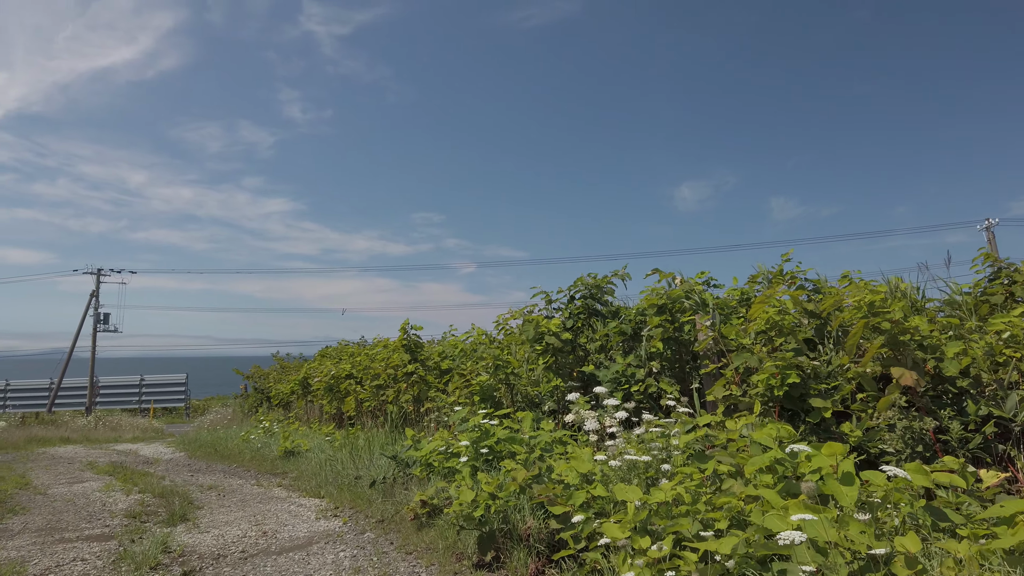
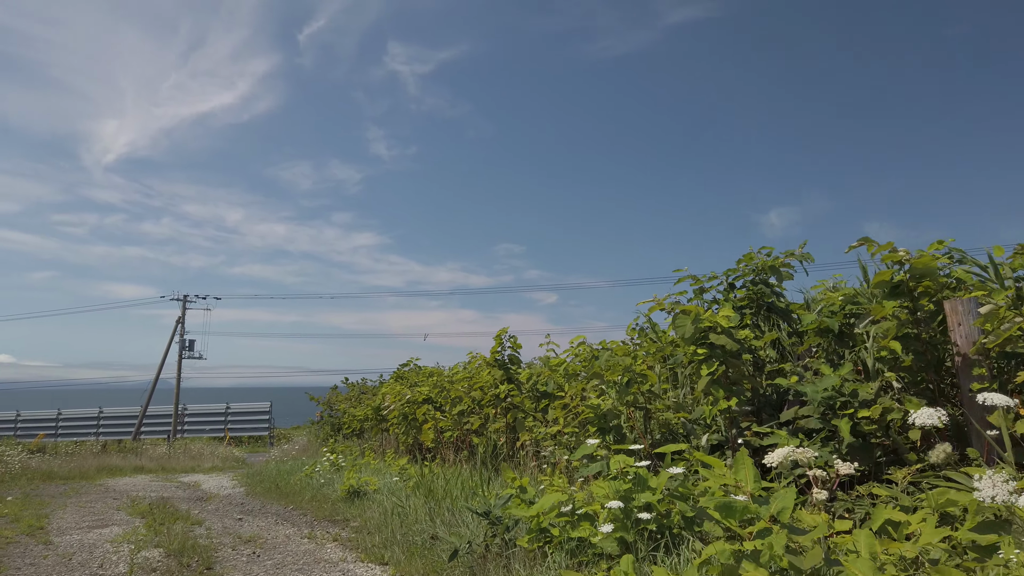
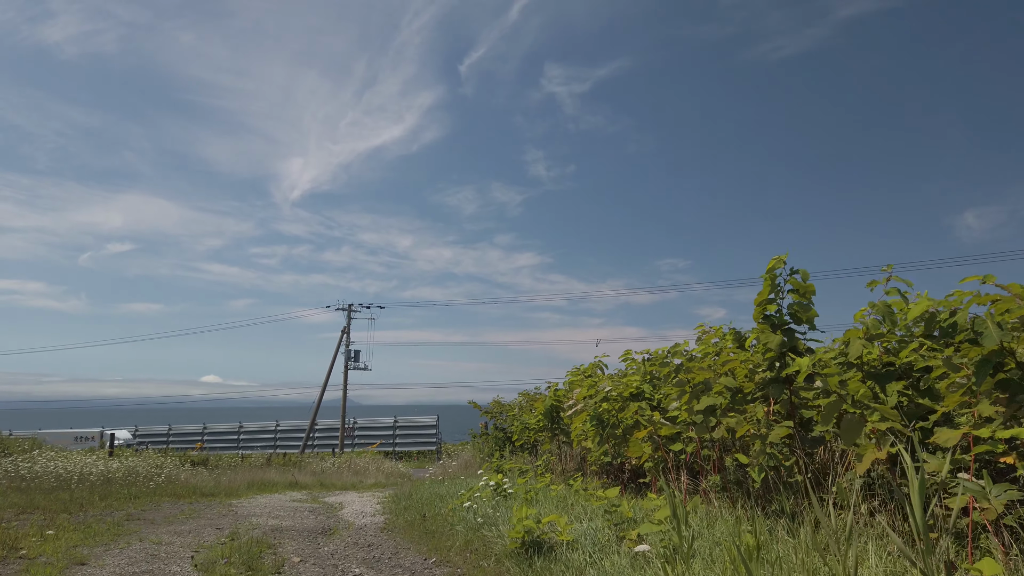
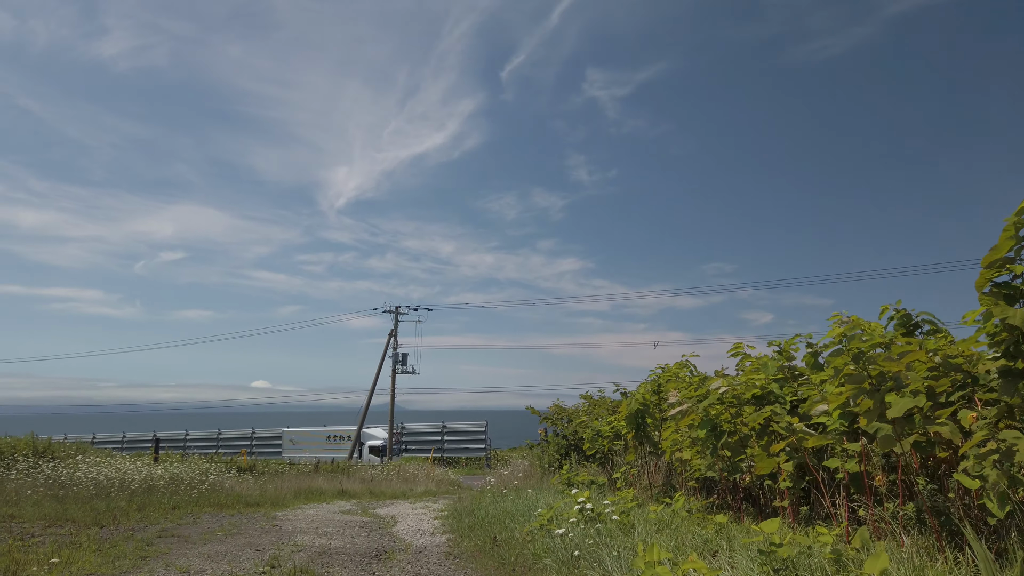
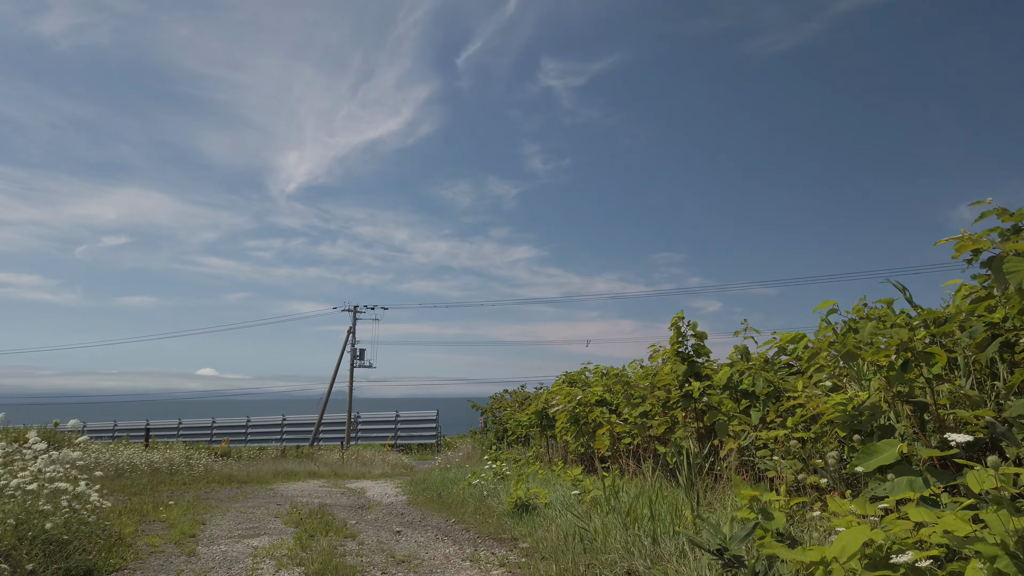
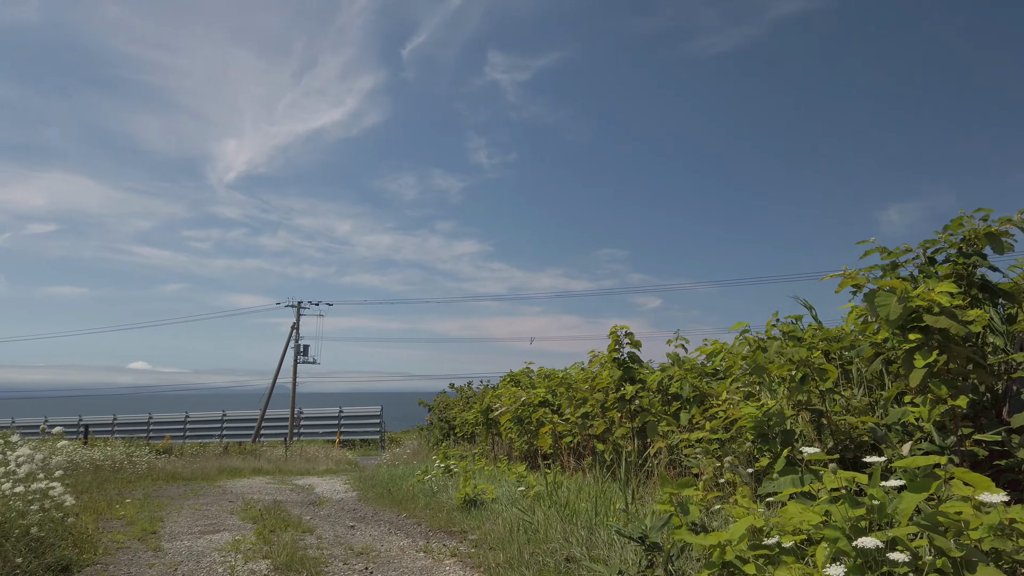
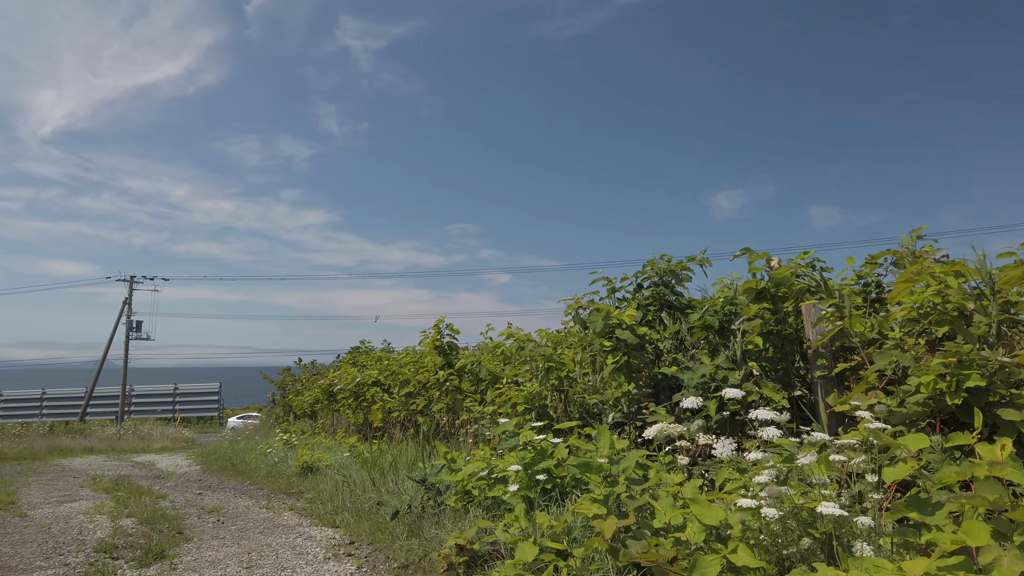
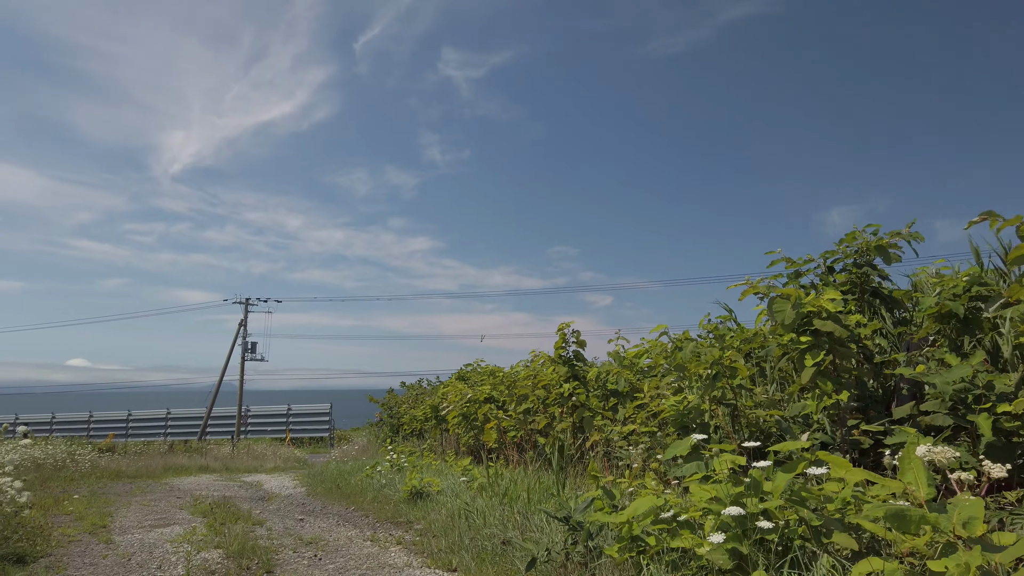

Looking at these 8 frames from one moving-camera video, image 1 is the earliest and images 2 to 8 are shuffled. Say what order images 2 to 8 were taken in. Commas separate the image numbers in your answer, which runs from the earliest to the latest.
7, 2, 8, 6, 5, 3, 4
